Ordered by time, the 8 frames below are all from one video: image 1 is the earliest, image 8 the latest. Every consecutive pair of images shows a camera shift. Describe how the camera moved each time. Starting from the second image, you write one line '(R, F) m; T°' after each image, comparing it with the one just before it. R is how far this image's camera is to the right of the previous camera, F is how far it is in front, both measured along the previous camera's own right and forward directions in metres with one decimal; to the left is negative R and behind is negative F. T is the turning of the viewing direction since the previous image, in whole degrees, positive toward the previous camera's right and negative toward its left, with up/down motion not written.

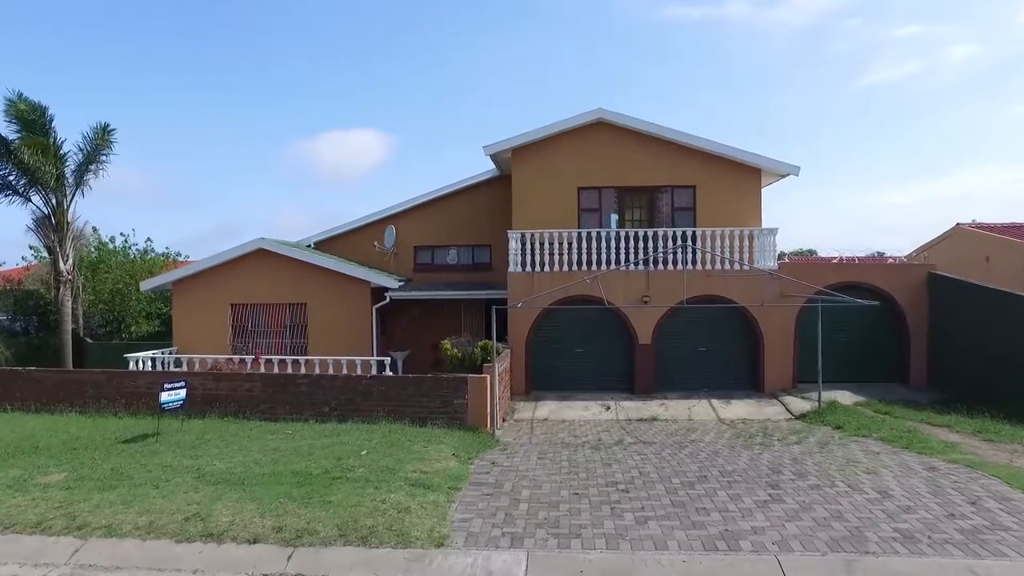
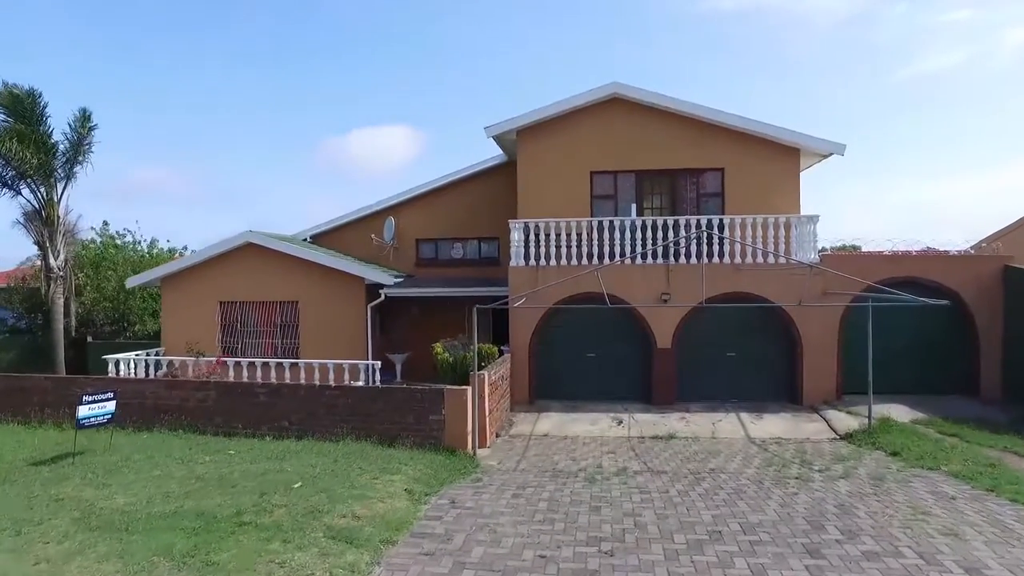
(+0.7, +1.7) m; -3°
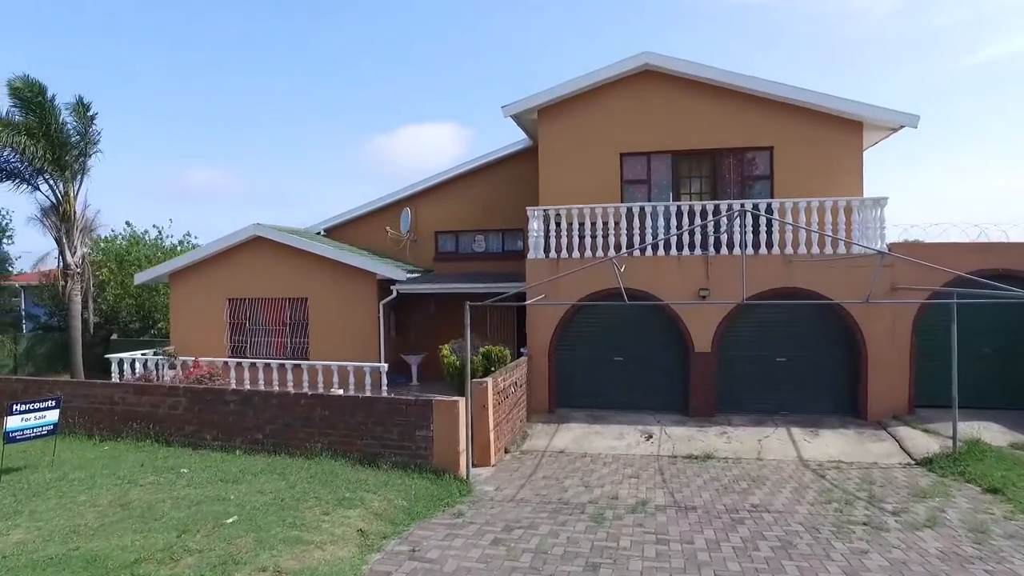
(+0.6, +1.5) m; -4°
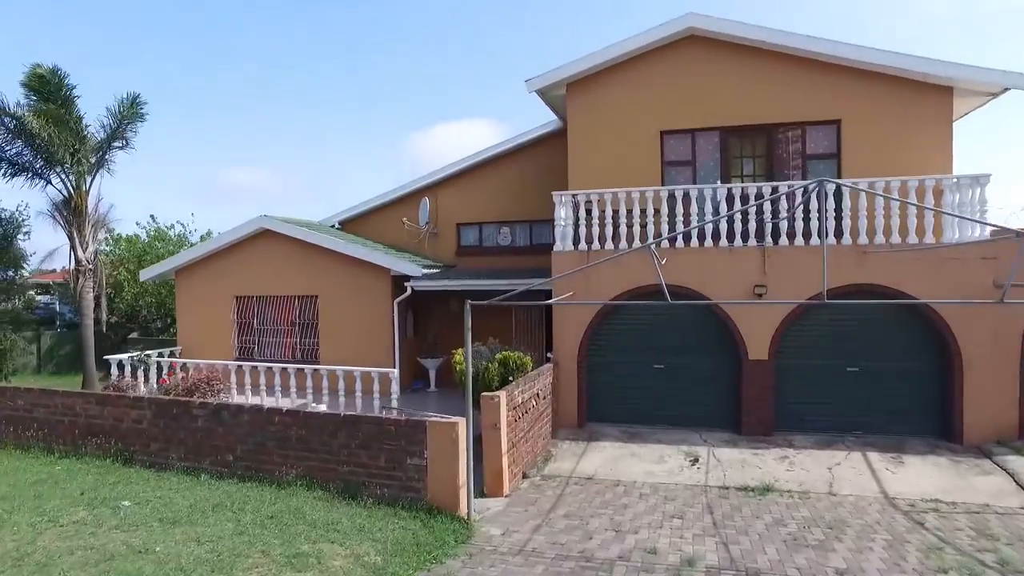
(+0.3, +1.5) m; -3°
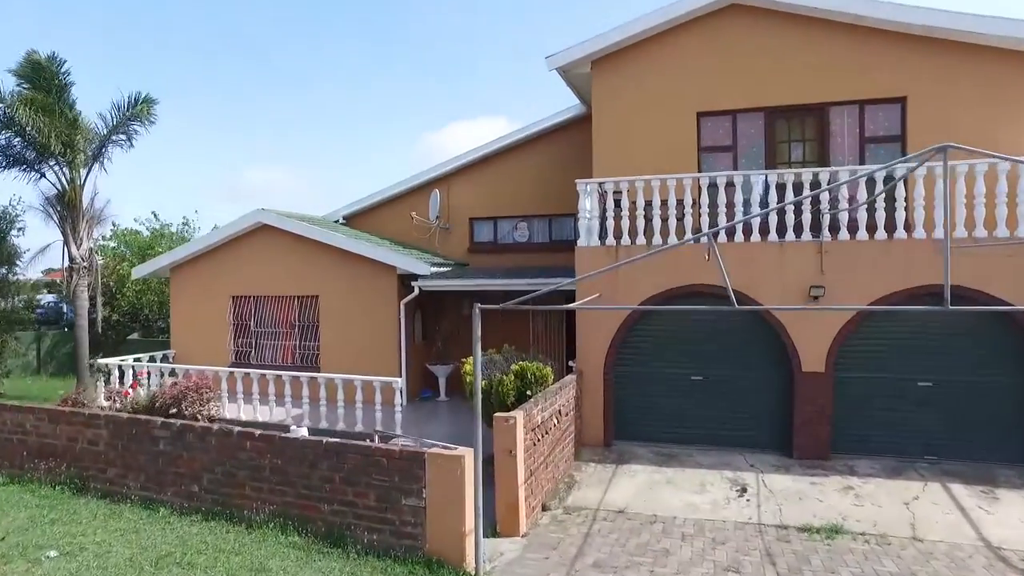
(0.0, +1.2) m; -1°
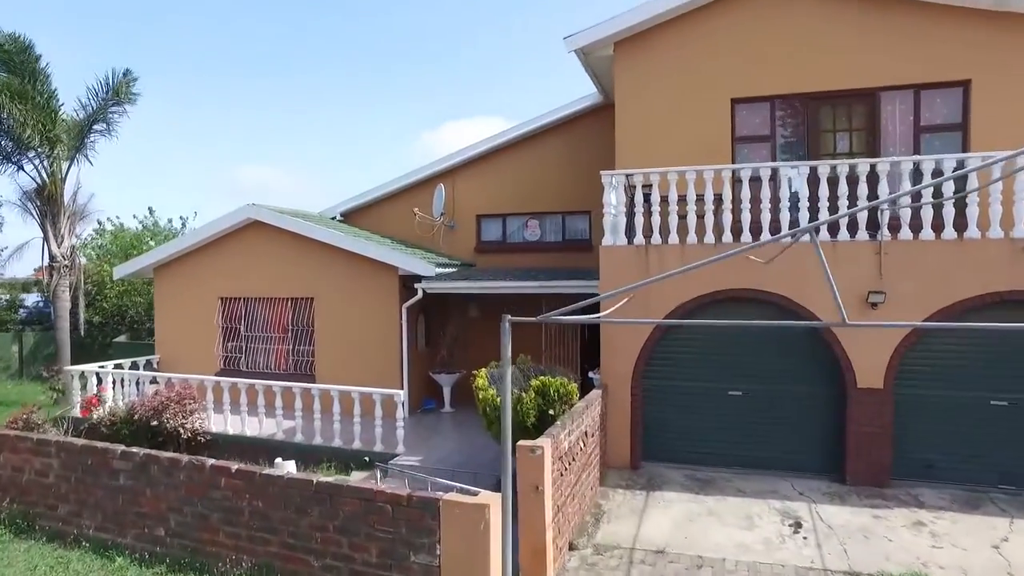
(-0.3, +1.0) m; 0°
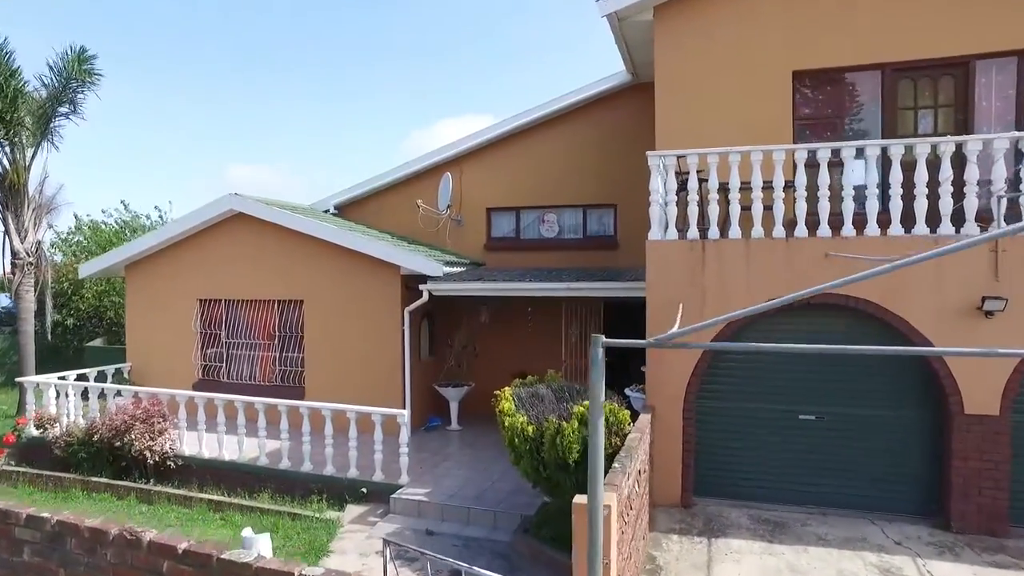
(-0.4, +1.4) m; +1°
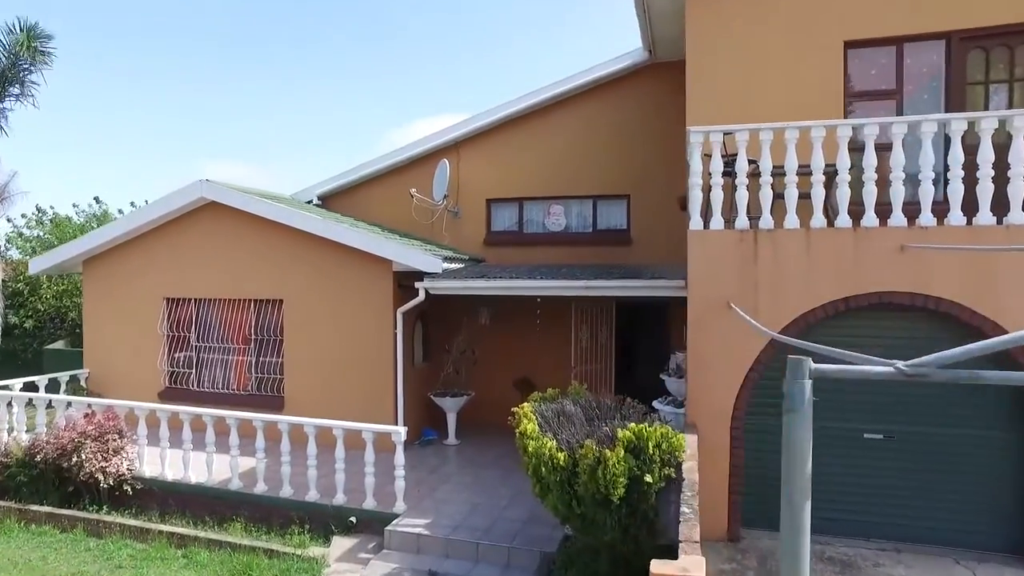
(-0.4, +1.1) m; +2°
